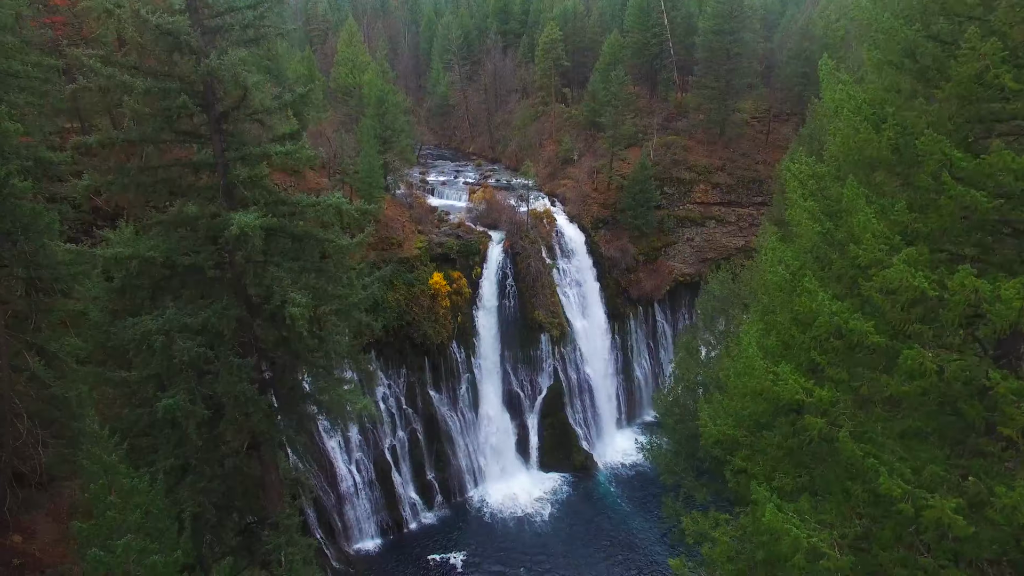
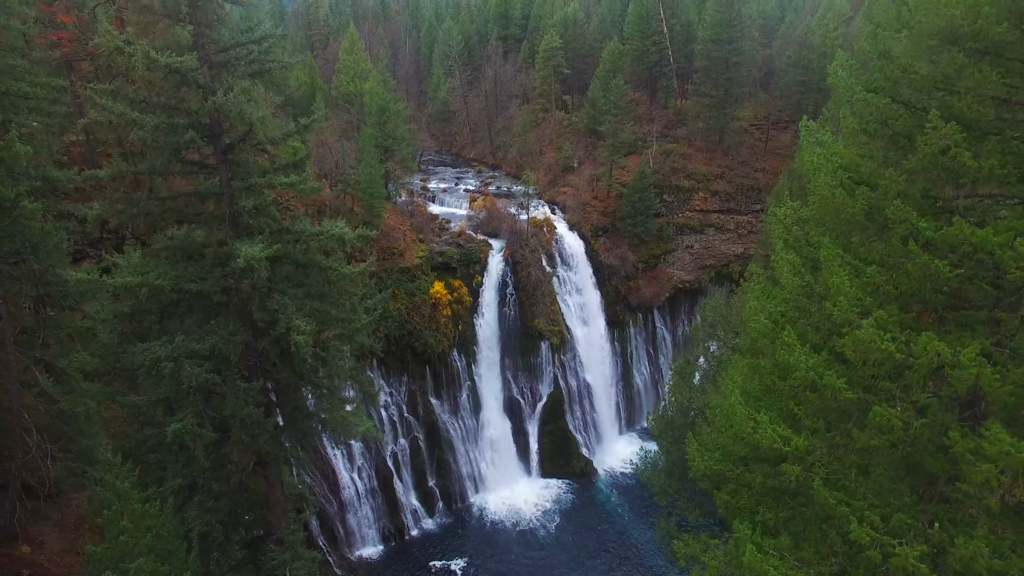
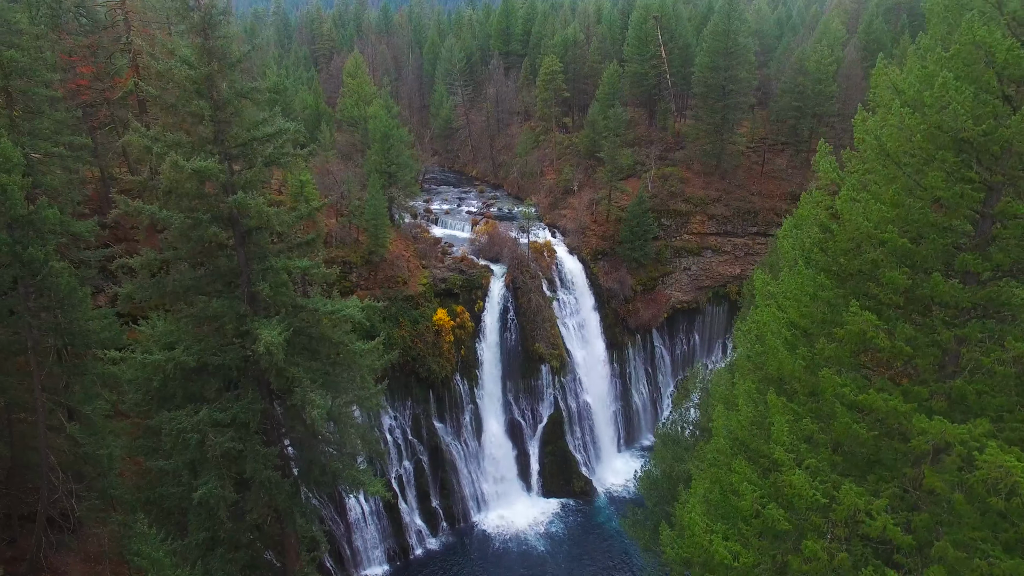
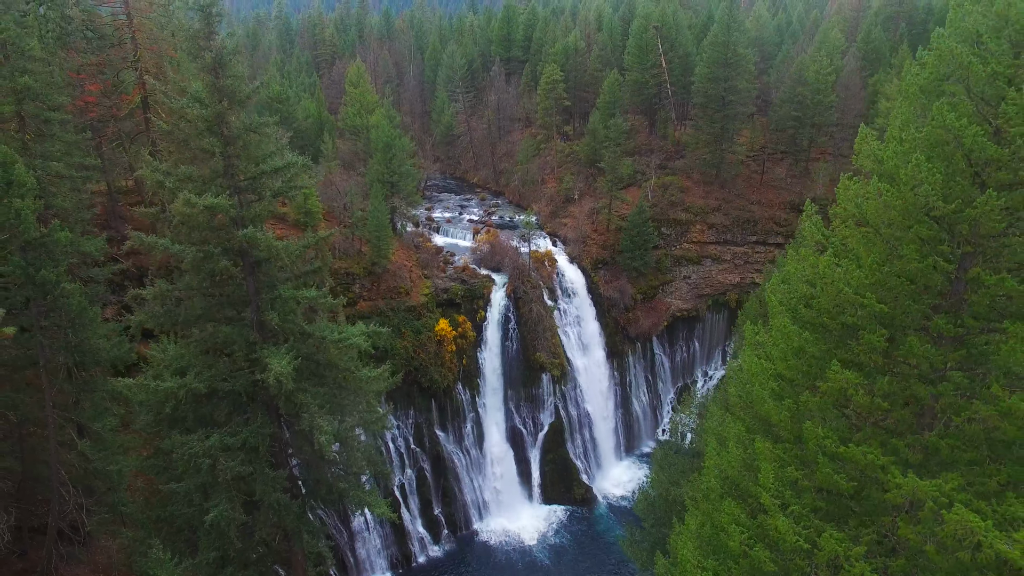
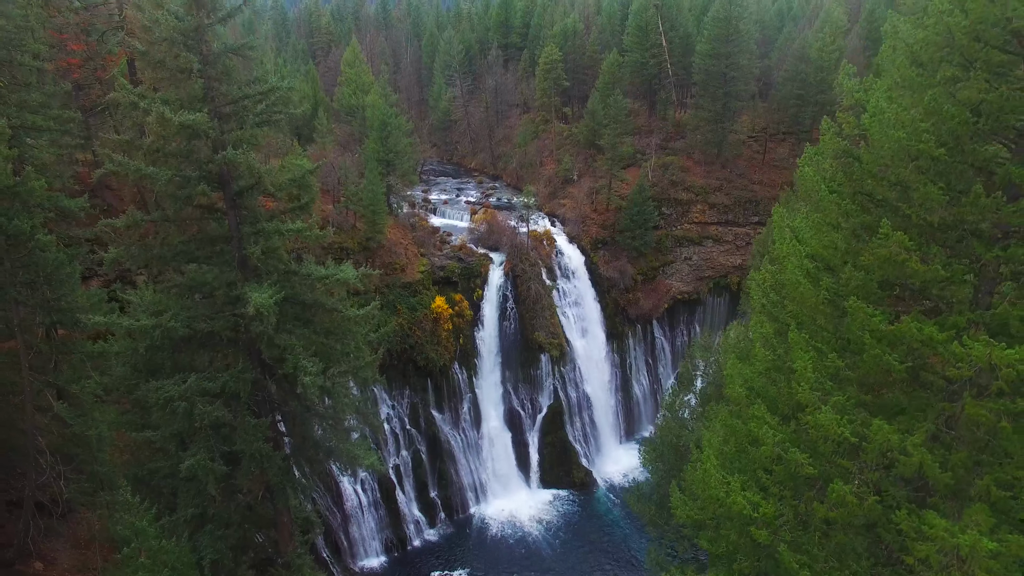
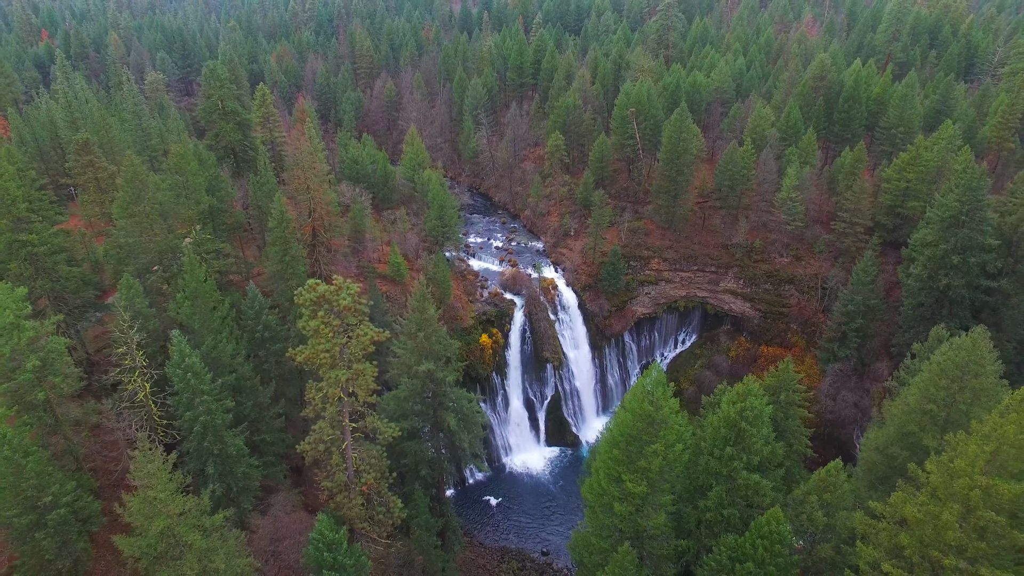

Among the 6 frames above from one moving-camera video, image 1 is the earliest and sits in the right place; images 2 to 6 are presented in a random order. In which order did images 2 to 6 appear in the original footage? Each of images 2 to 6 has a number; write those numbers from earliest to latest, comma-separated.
2, 5, 3, 4, 6
